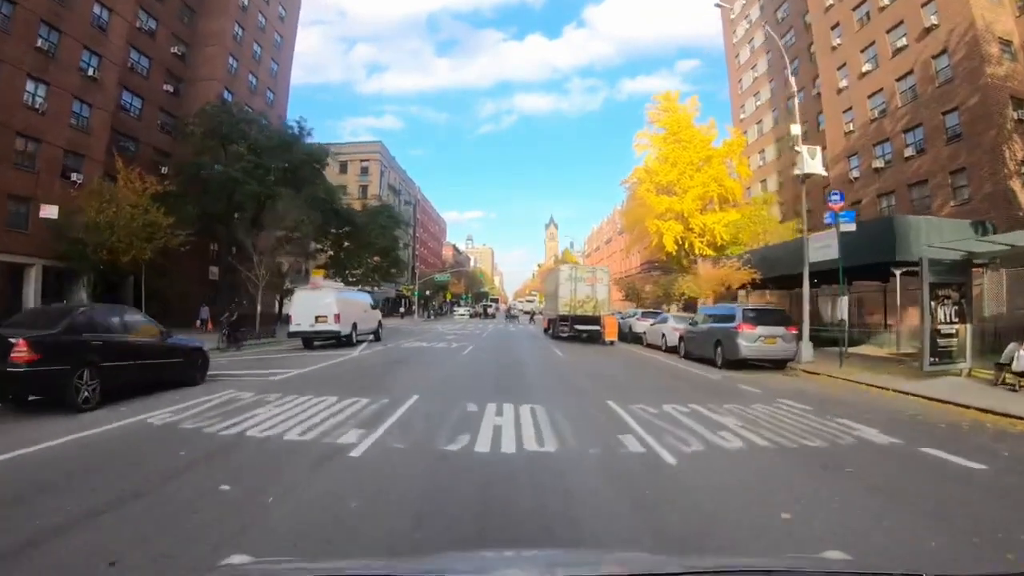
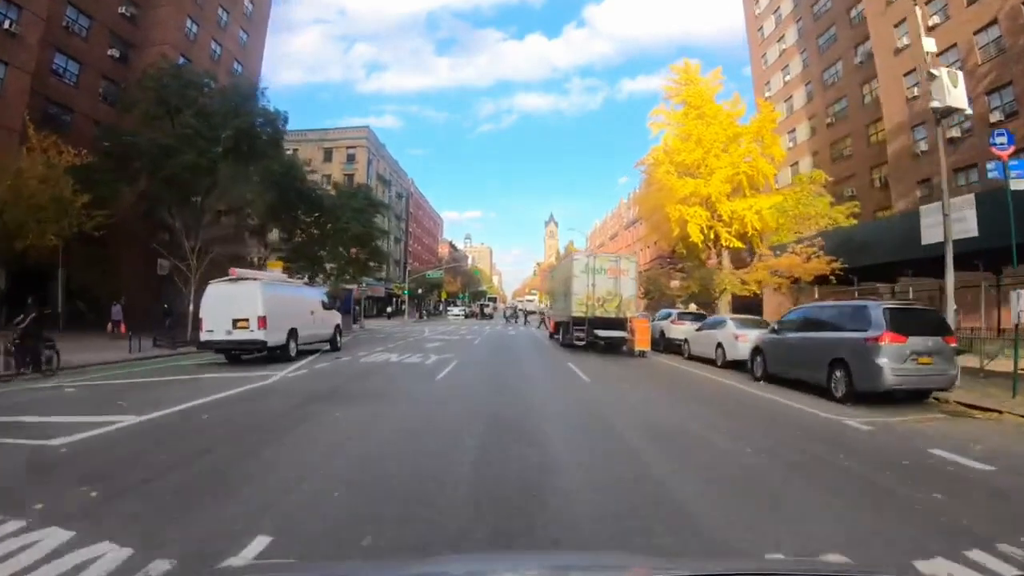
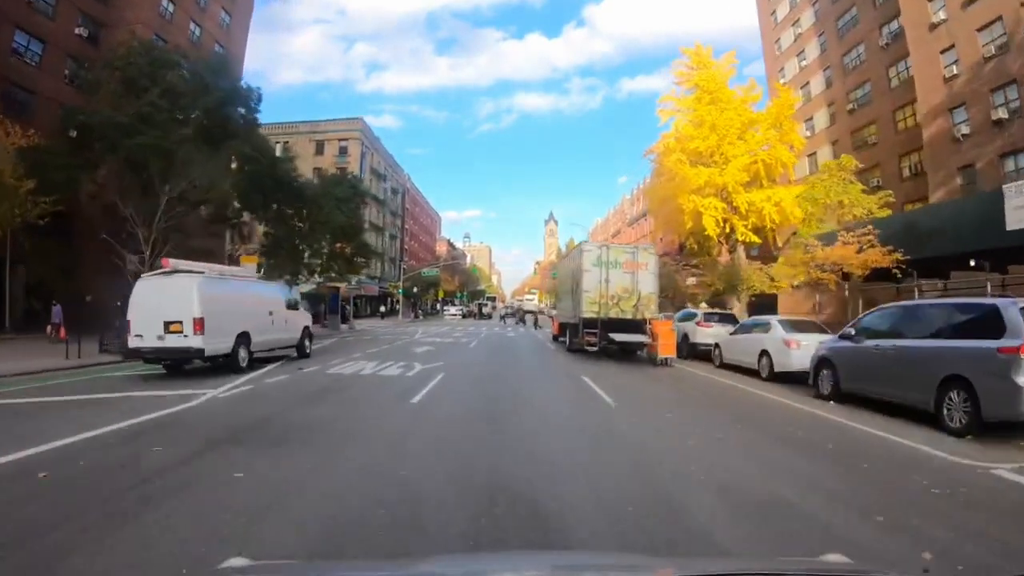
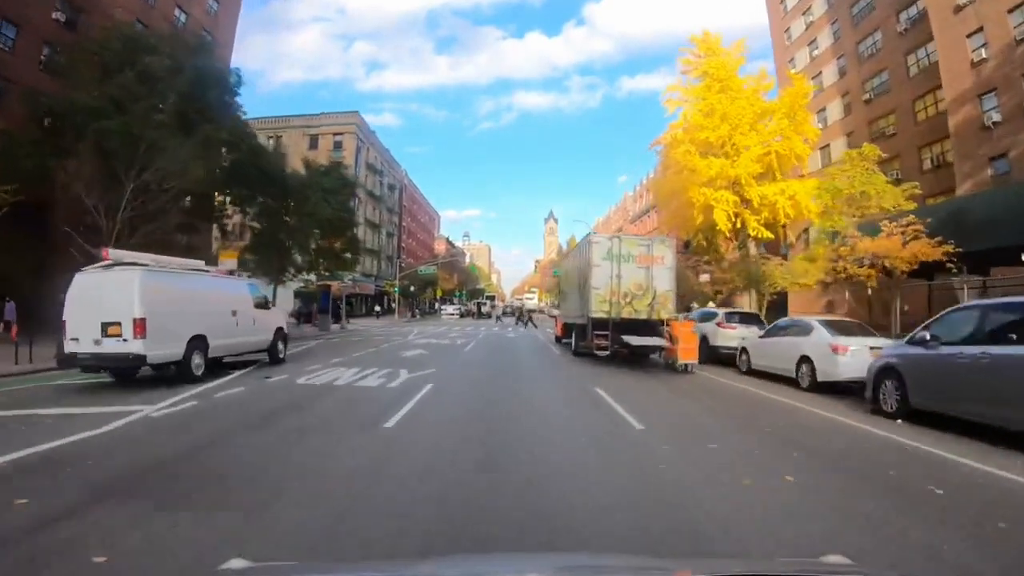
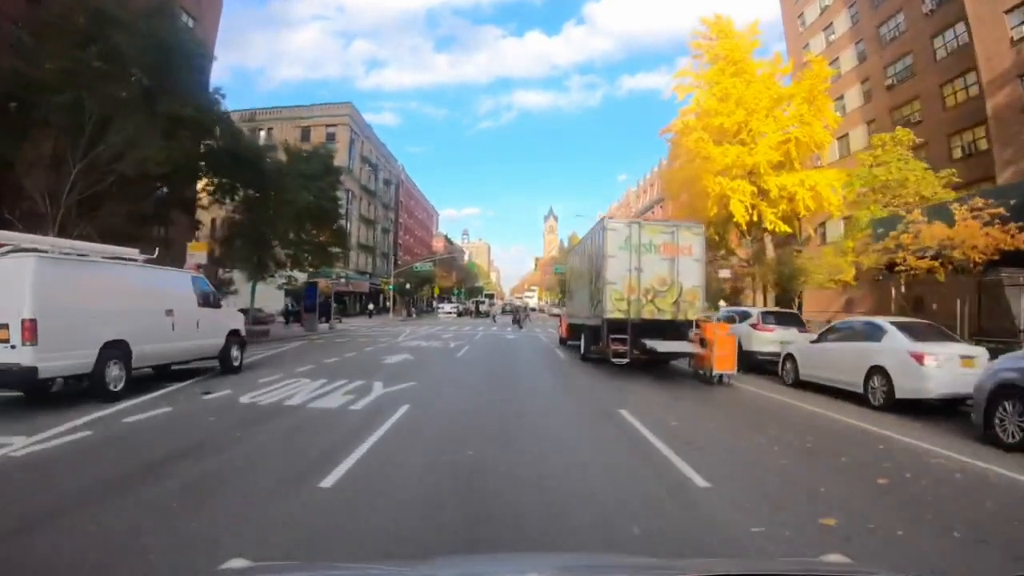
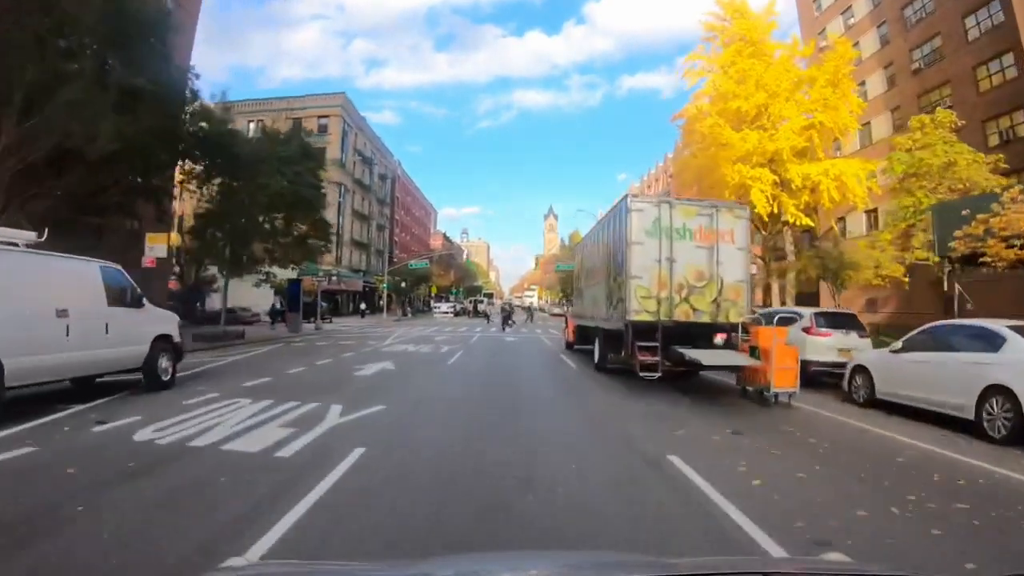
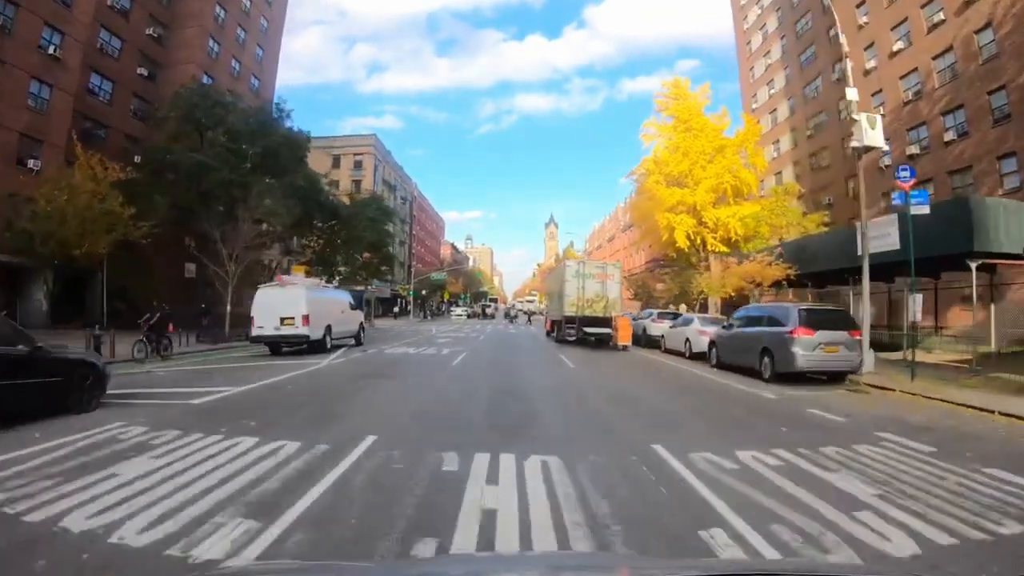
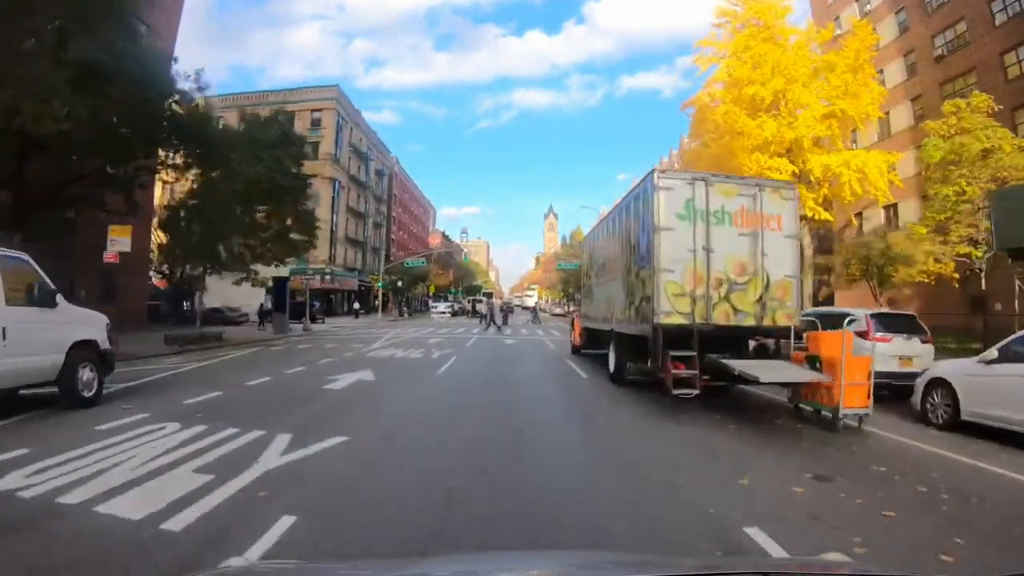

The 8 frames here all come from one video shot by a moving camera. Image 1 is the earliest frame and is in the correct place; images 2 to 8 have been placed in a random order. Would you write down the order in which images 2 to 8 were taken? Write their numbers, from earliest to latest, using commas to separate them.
7, 2, 3, 4, 5, 6, 8
